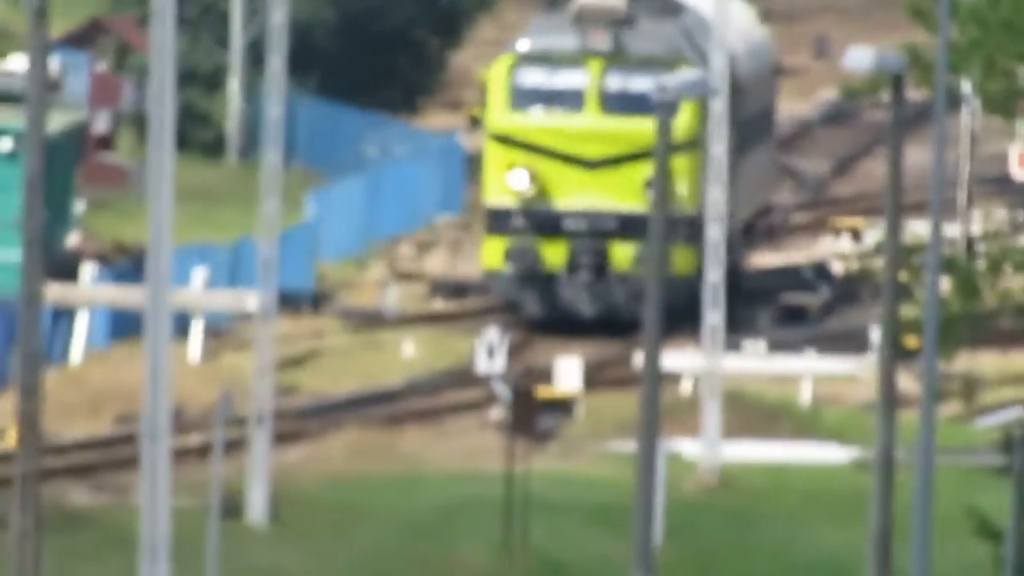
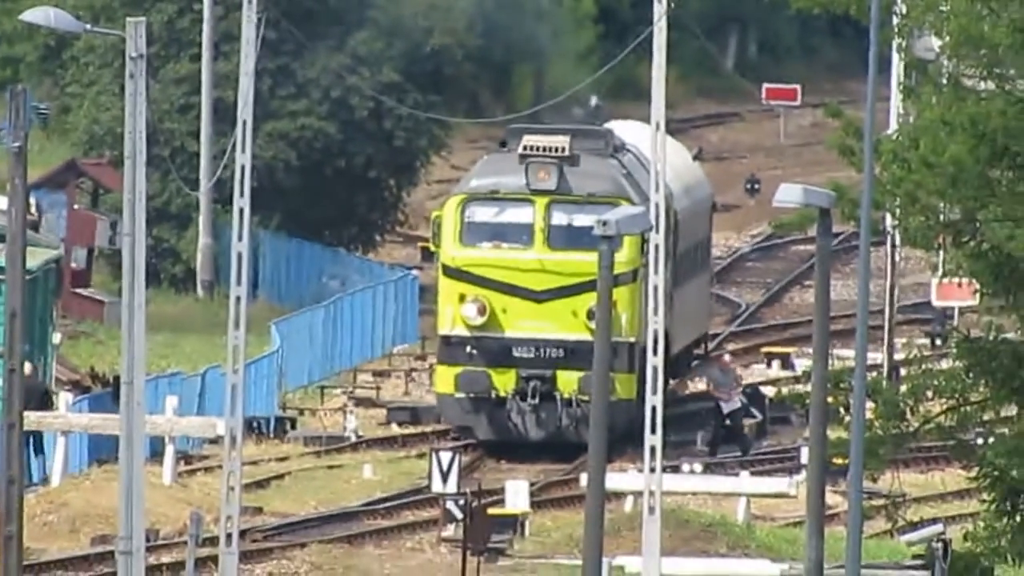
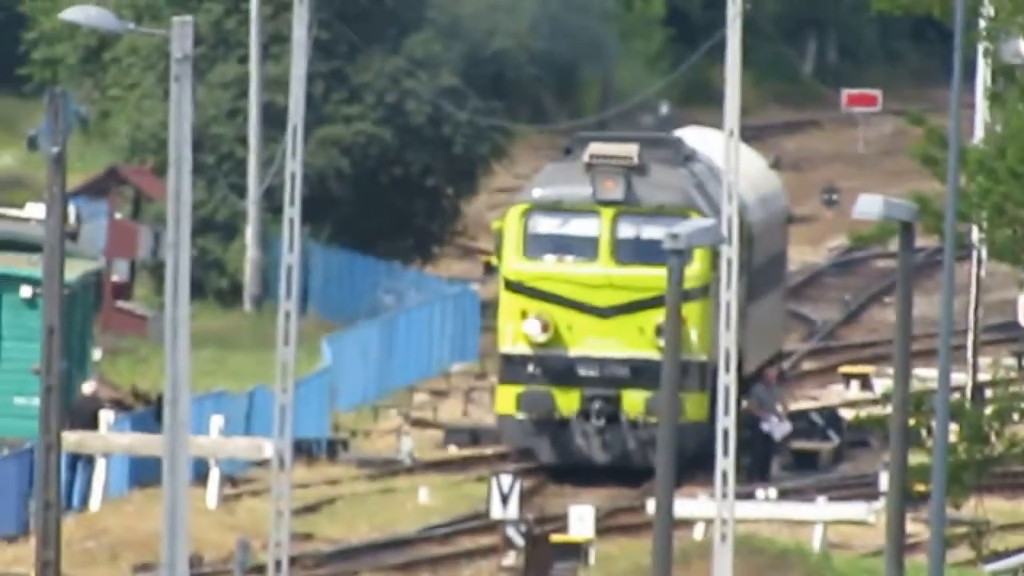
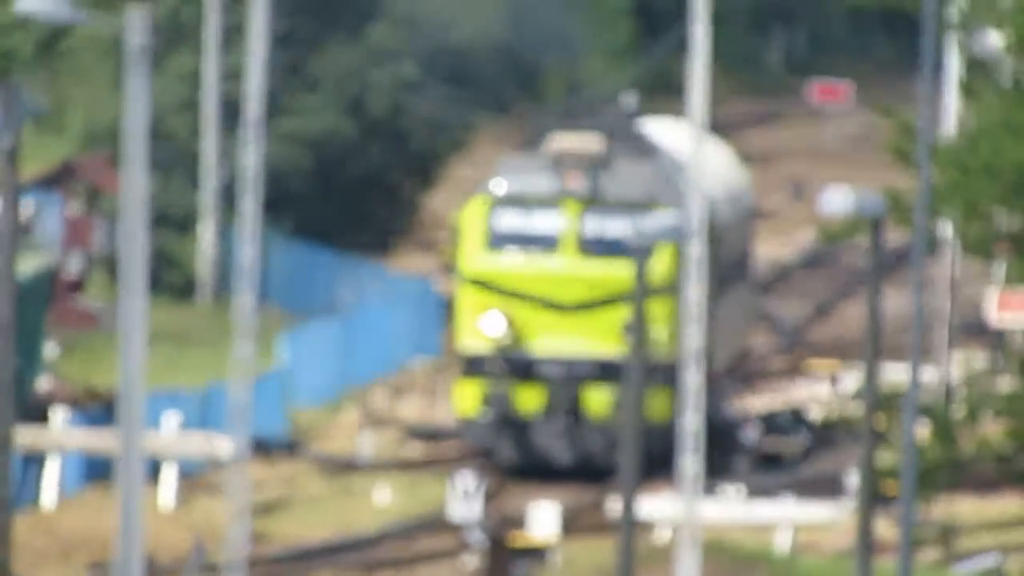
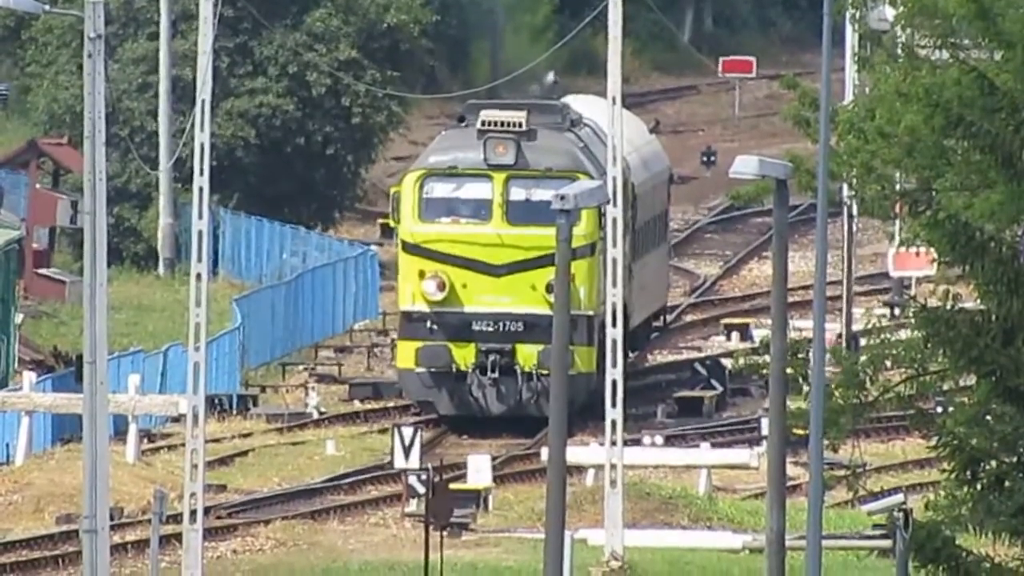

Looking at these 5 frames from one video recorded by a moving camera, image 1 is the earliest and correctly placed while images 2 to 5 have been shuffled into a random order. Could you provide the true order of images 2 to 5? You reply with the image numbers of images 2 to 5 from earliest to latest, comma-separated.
4, 3, 2, 5
